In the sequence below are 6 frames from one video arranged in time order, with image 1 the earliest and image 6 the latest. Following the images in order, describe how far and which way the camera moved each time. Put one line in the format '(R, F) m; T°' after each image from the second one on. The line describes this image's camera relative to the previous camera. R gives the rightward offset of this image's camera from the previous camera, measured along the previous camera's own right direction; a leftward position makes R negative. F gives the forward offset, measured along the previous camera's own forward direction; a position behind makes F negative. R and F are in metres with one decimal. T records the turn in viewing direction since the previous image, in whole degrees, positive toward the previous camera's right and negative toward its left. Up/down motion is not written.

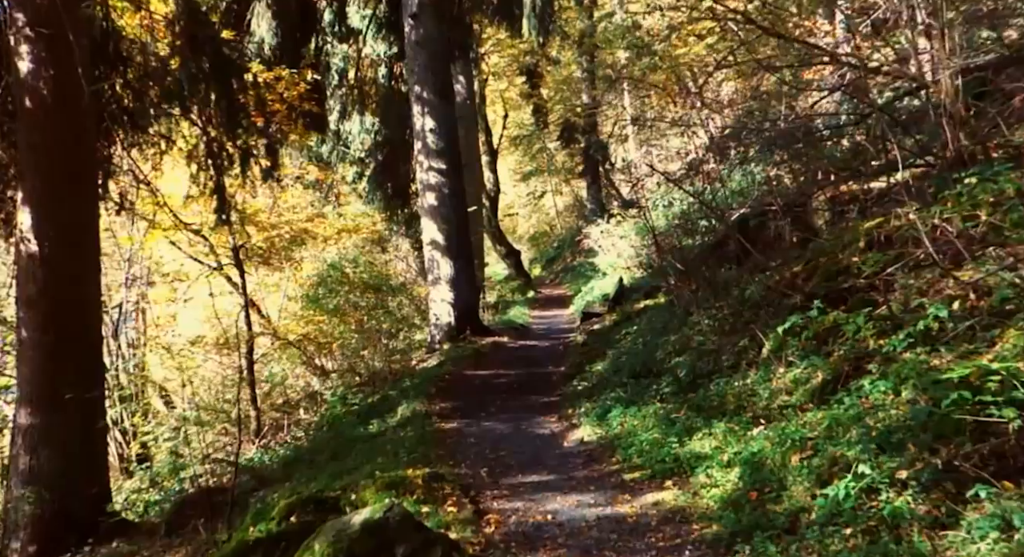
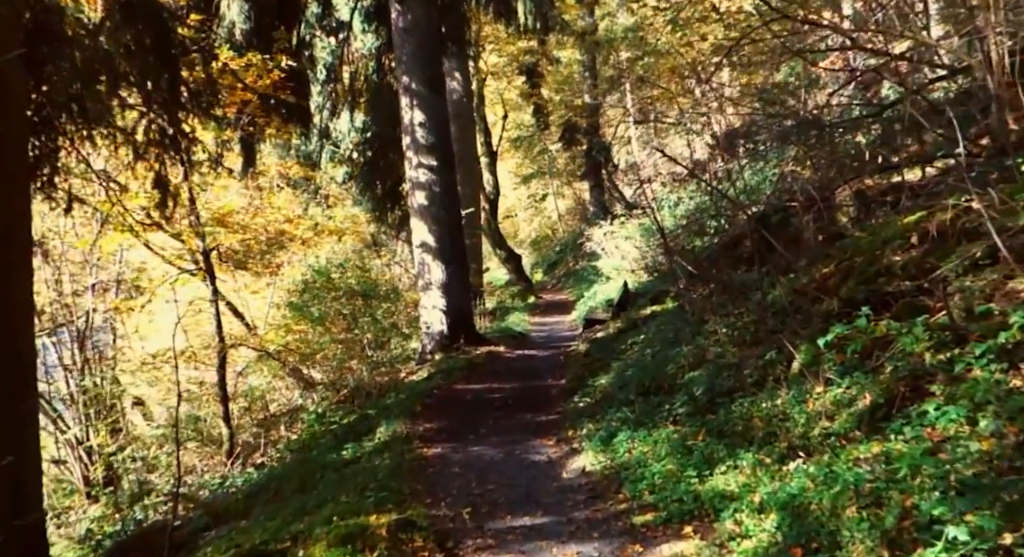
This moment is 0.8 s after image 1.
(+0.1, +1.3) m; 0°
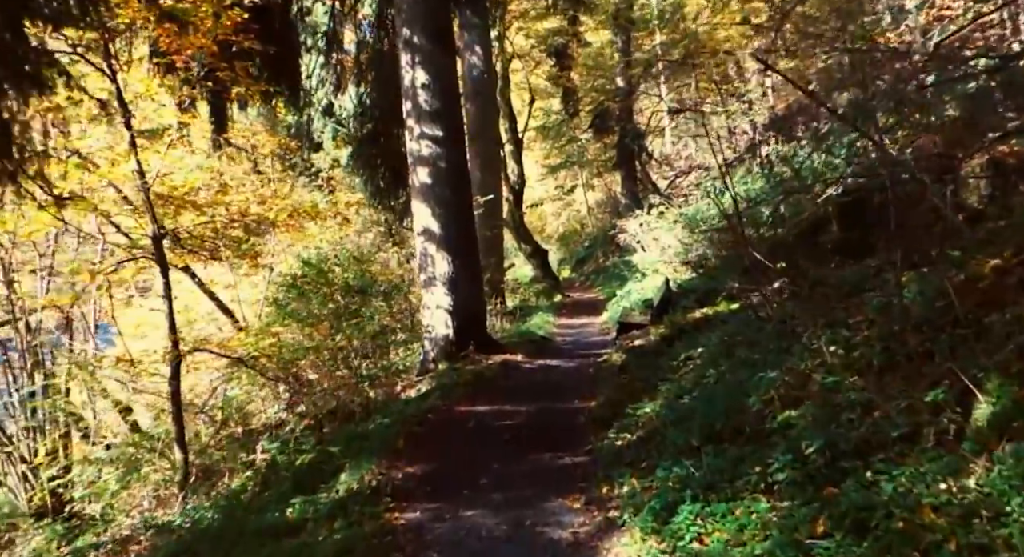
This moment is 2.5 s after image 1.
(+0.1, +3.0) m; -1°
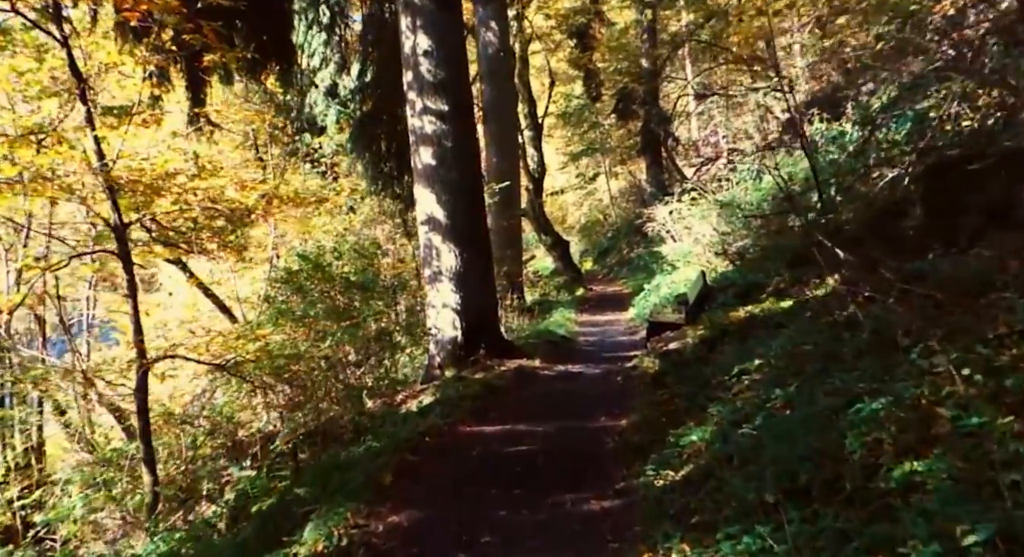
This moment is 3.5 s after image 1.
(+0.1, +1.8) m; -1°
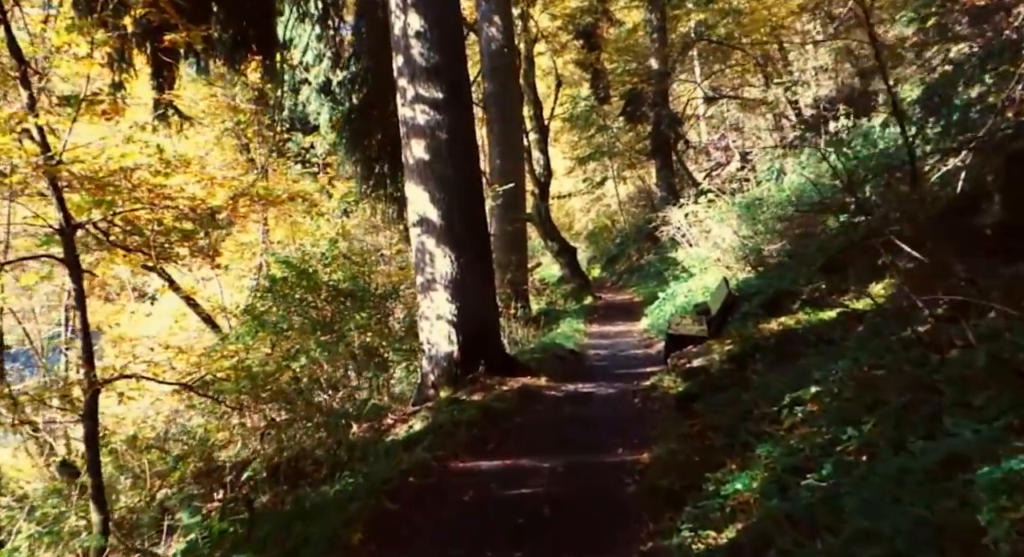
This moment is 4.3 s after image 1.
(0.0, +1.4) m; 0°
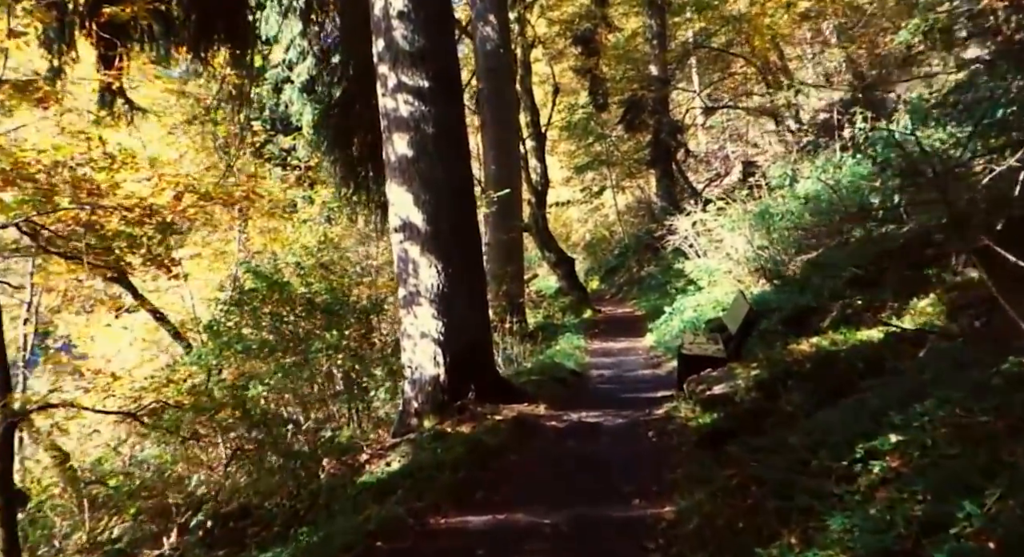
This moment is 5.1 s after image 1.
(0.0, +1.4) m; 0°
